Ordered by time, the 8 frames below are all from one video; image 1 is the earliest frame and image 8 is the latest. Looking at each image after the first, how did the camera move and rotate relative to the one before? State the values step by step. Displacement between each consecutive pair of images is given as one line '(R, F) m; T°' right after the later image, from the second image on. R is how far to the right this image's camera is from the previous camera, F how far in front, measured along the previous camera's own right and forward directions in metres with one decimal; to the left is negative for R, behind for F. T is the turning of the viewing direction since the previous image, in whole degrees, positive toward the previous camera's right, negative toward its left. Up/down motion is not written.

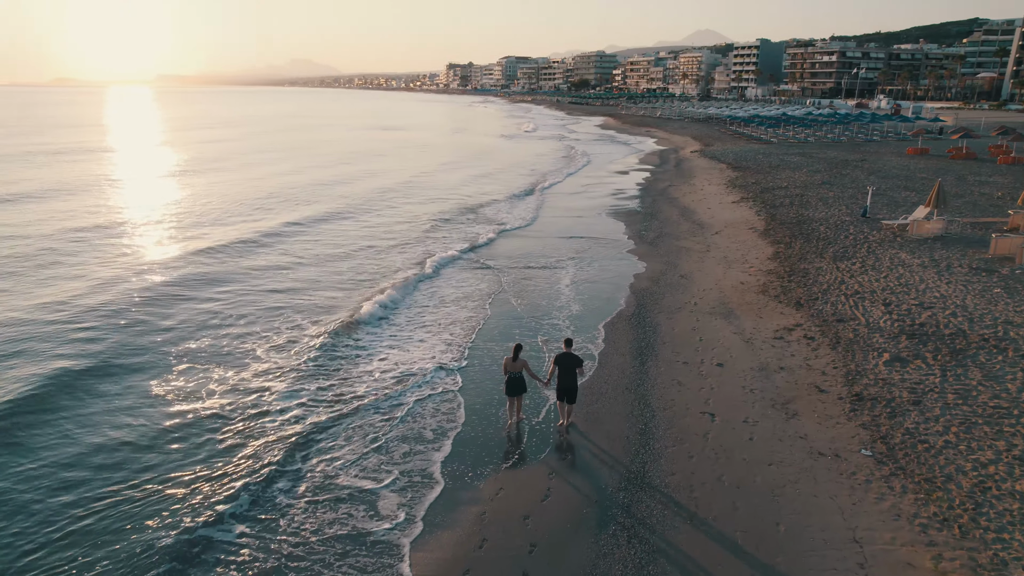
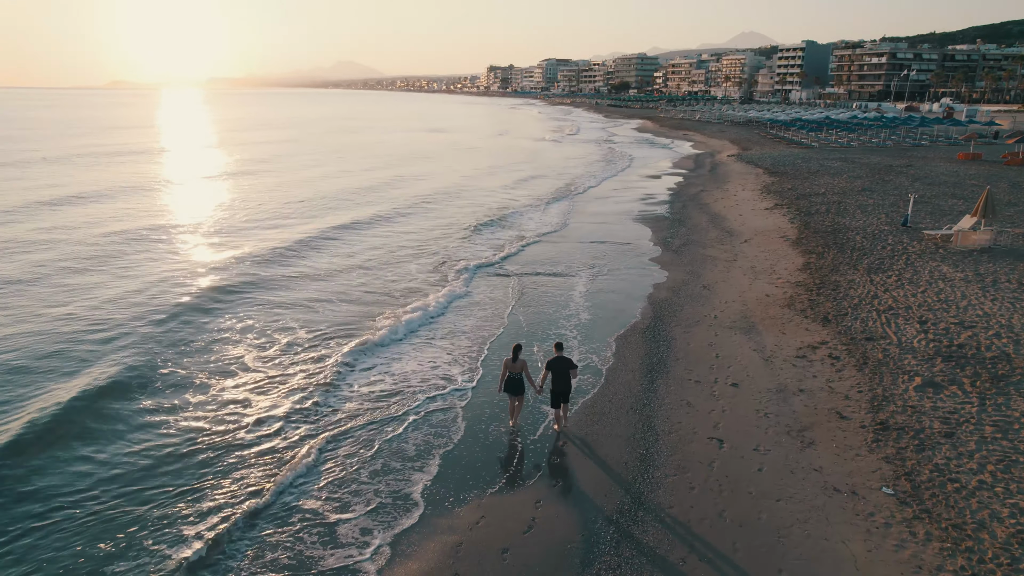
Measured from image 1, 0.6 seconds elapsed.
(+0.6, +0.5) m; -3°
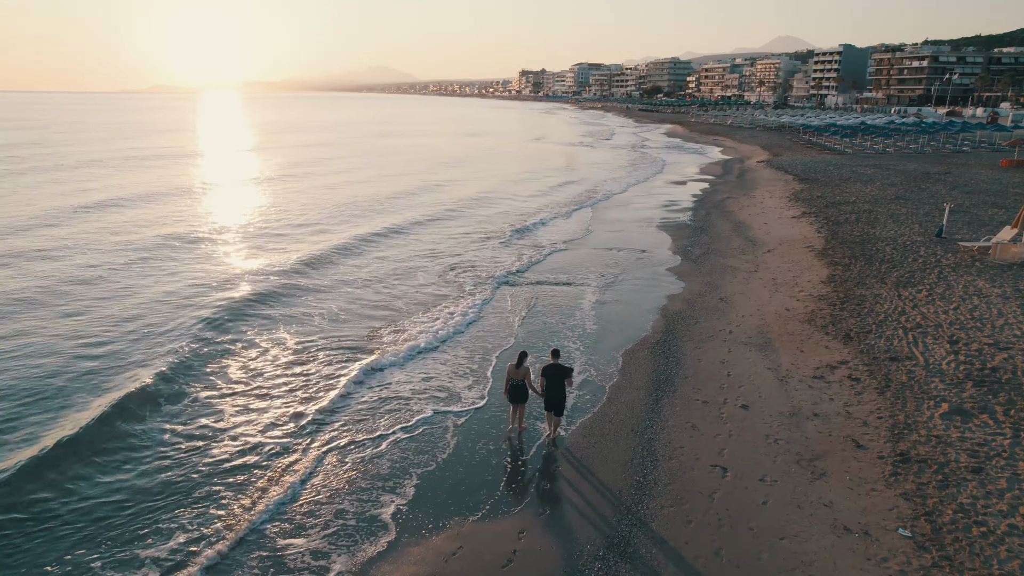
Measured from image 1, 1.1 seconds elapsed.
(+0.5, +0.5) m; -3°
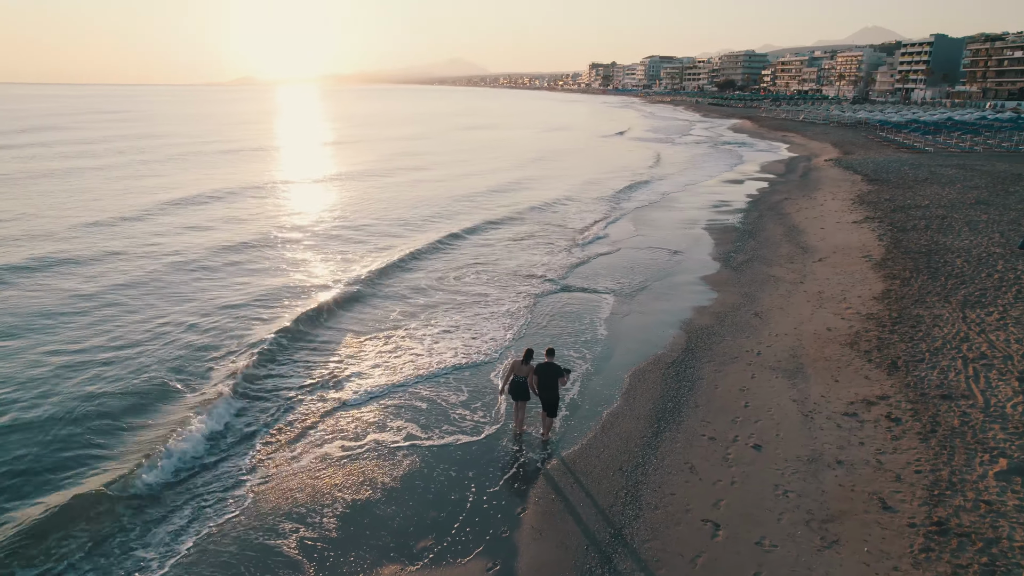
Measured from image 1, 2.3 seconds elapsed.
(+1.1, +1.0) m; -6°
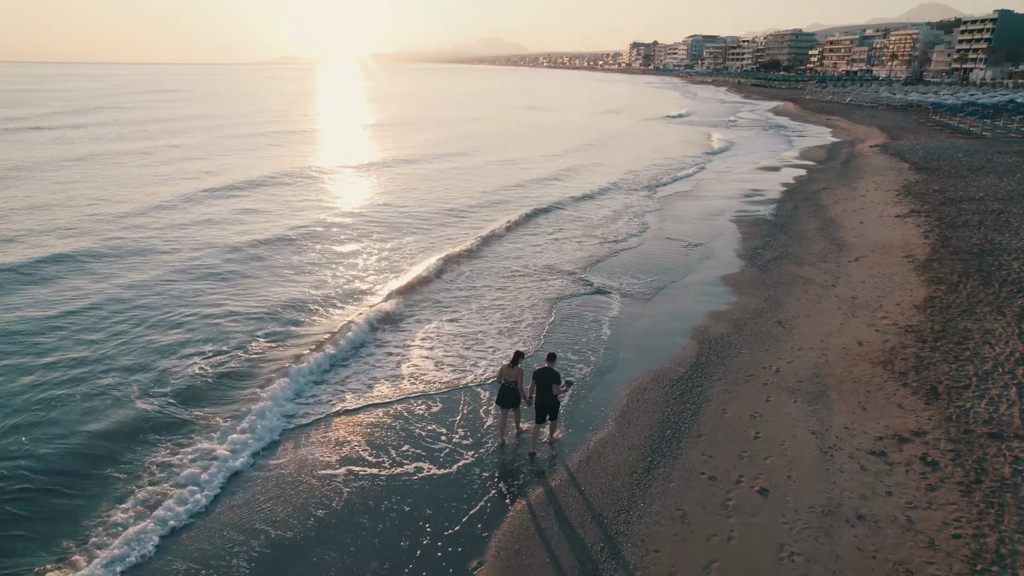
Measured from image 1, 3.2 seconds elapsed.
(+0.7, +1.1) m; -3°
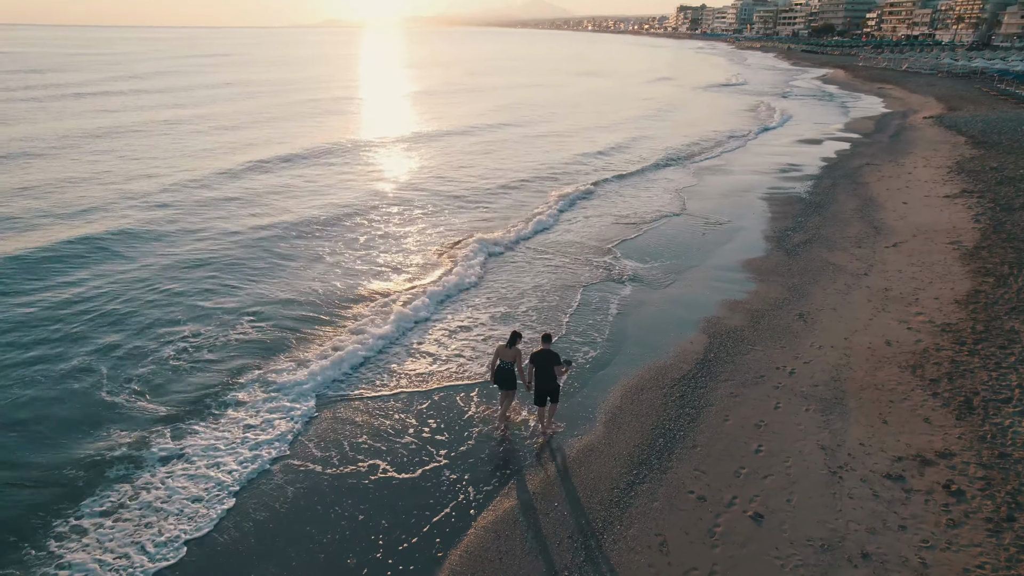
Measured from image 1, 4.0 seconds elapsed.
(+0.7, +0.8) m; -3°
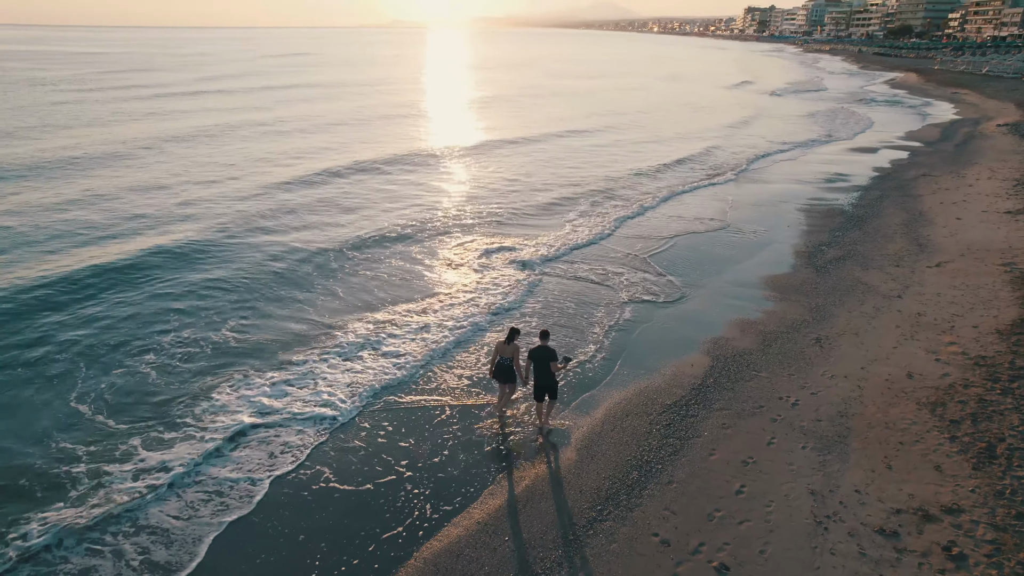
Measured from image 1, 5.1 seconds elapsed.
(+1.0, +0.5) m; -5°
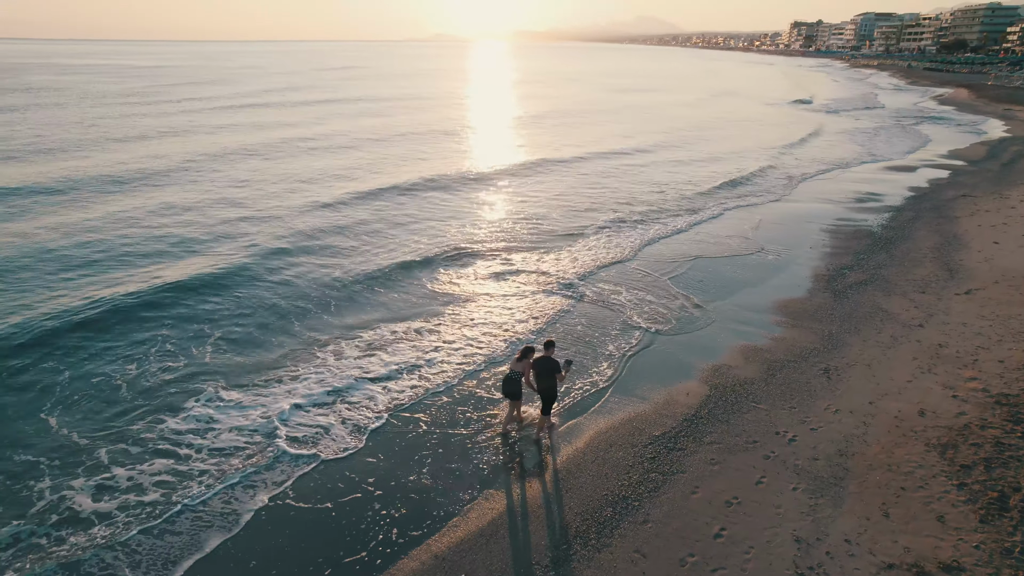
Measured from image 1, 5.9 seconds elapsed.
(+0.7, +0.3) m; -3°
